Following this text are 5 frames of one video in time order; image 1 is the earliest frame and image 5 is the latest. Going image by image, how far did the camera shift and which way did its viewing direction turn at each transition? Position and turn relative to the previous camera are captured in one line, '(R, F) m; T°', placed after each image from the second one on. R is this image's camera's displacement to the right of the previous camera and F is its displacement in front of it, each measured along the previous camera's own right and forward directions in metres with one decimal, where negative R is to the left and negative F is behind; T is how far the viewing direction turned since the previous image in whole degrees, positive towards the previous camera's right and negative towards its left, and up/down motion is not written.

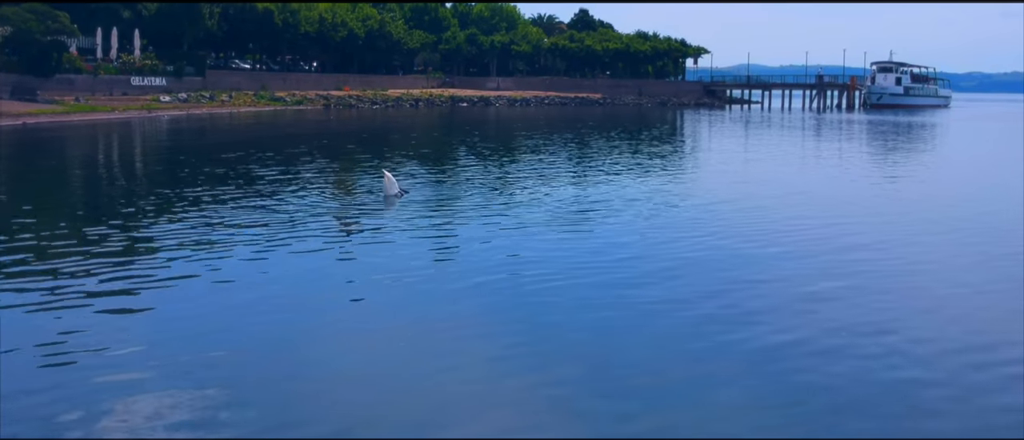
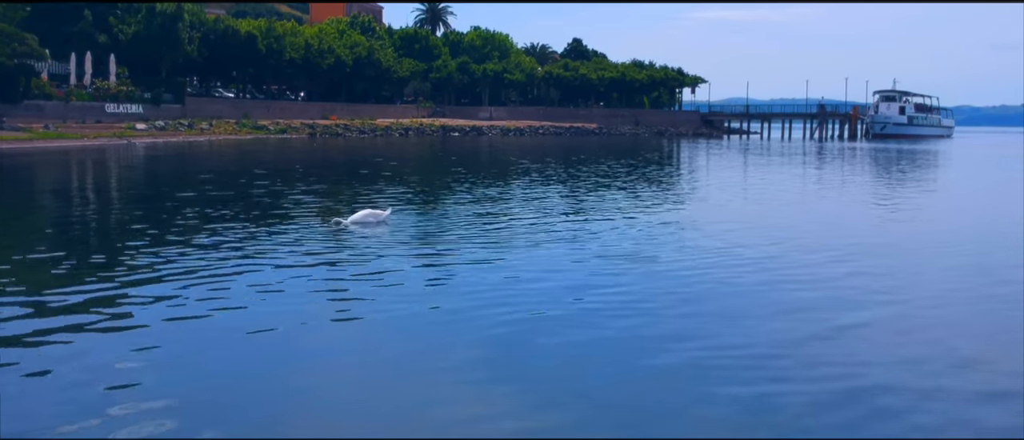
(-0.1, +2.1) m; +1°
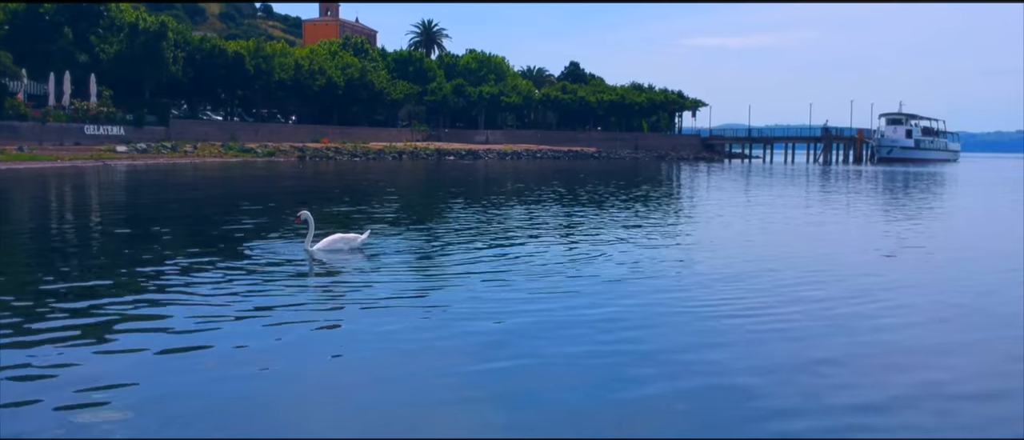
(-0.1, +1.8) m; 0°
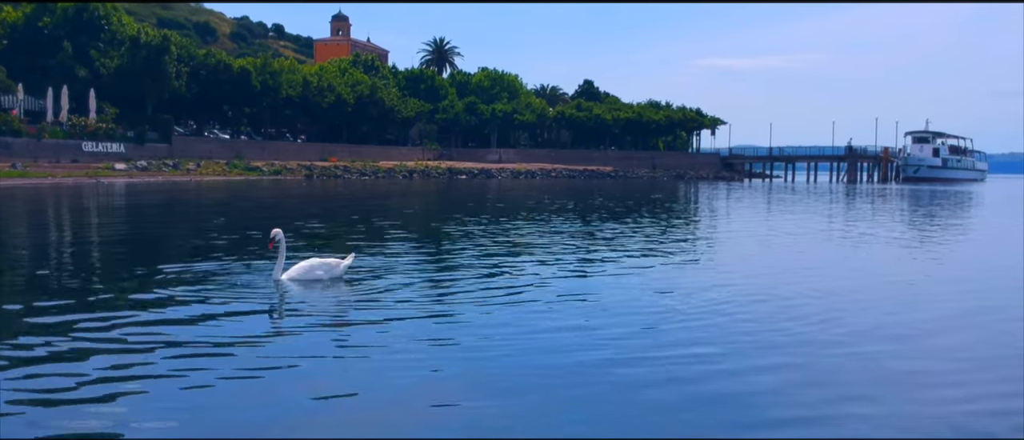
(-0.1, +1.7) m; -1°
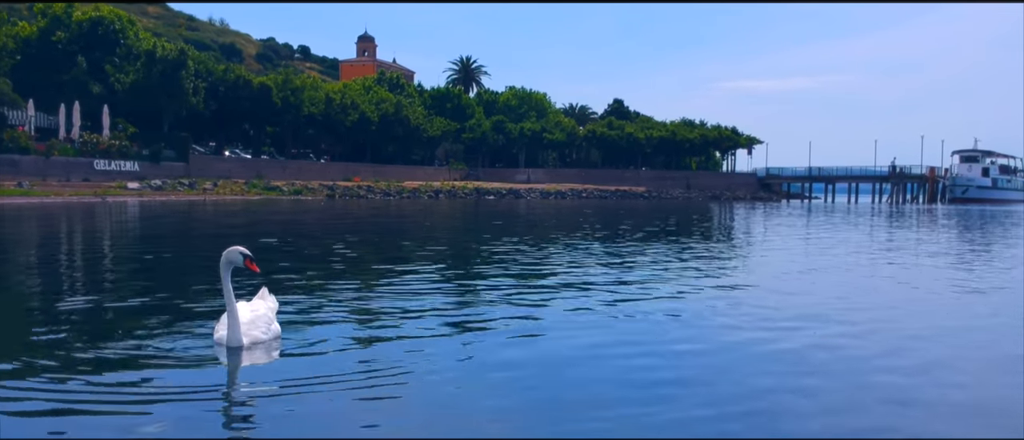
(-0.2, +2.0) m; -1°
